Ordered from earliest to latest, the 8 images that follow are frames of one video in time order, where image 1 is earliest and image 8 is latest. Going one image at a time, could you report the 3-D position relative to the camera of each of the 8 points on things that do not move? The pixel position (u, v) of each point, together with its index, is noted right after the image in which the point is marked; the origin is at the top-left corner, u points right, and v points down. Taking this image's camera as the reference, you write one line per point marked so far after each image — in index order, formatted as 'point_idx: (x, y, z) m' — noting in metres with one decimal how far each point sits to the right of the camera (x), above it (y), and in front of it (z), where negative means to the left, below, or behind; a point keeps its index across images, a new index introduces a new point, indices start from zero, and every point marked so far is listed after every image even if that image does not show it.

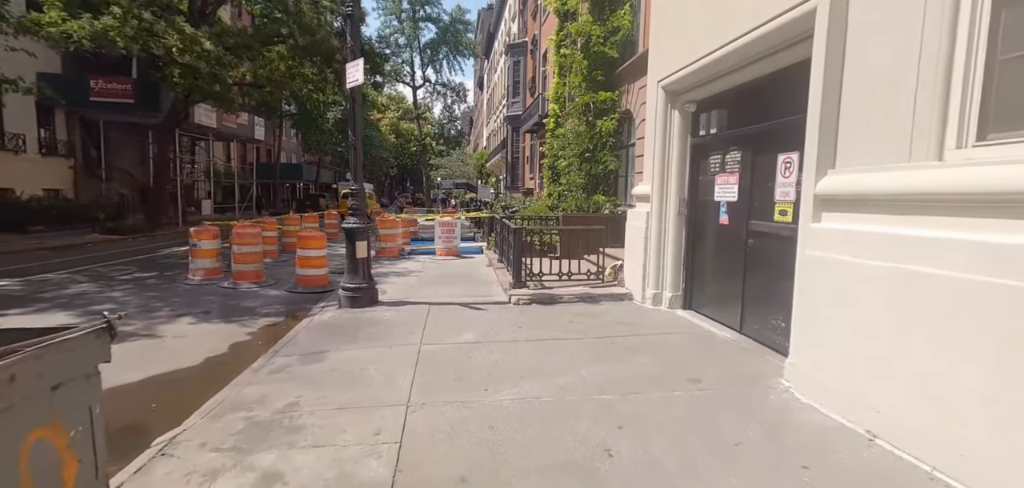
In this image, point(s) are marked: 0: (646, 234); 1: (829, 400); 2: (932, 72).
0: (+1.9, +0.1, +6.9) m
1: (+2.3, -1.1, +3.6) m
2: (+2.6, +1.0, +3.0) m
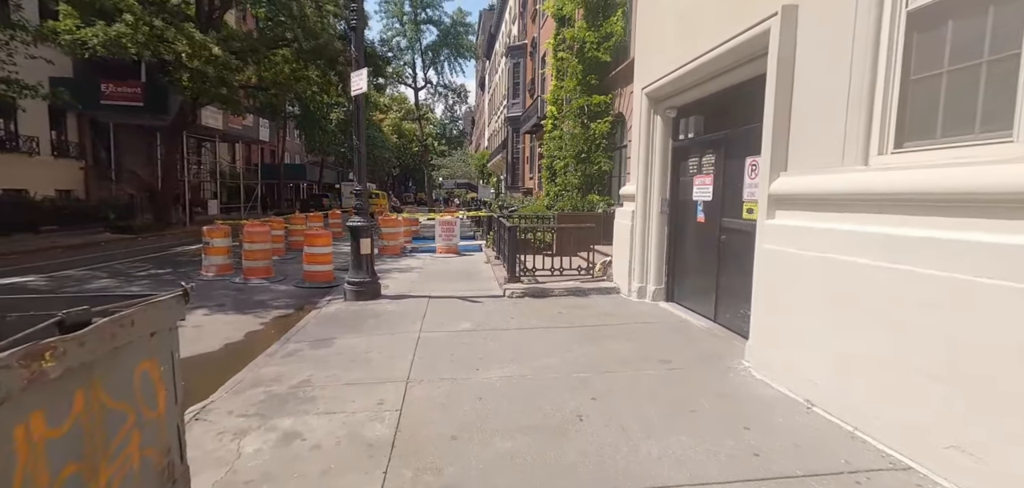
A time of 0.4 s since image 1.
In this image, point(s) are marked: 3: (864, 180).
0: (+1.8, +0.2, +7.4) m
1: (+2.2, -1.1, +4.0) m
2: (+2.5, +1.1, +3.4) m
3: (+2.4, +0.4, +3.3) m
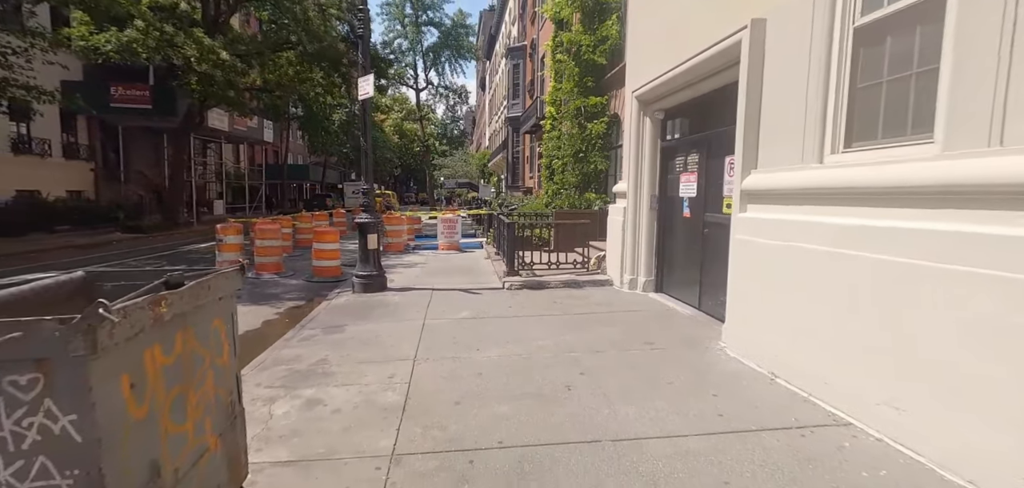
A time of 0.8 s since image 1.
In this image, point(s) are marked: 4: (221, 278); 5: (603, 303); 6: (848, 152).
0: (+1.8, +0.3, +7.8) m
1: (+2.2, -1.0, +4.5) m
2: (+2.4, +1.2, +3.9) m
3: (+2.3, +0.5, +3.7) m
4: (-1.2, -0.1, +2.0) m
5: (+1.3, -0.8, +7.0) m
6: (+2.6, +0.7, +3.7) m
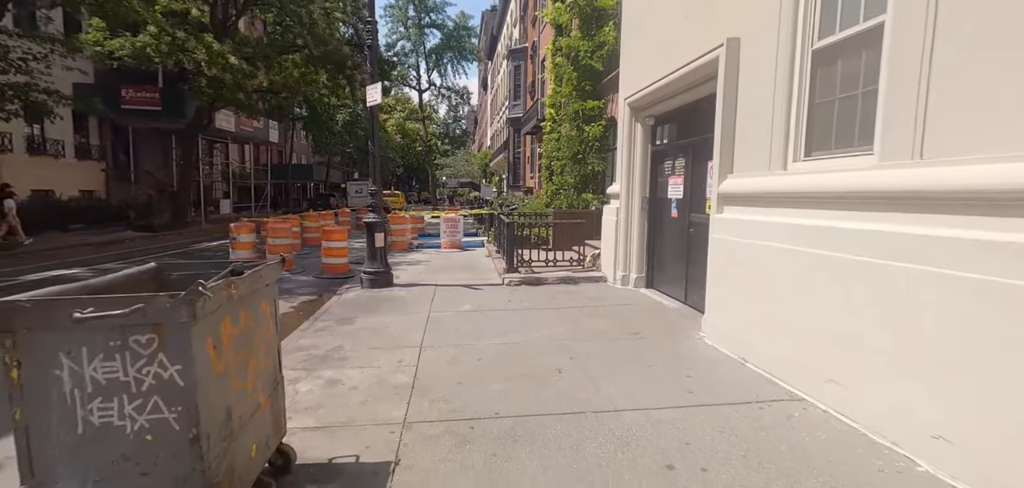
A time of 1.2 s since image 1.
0: (+1.8, +0.3, +8.3) m
1: (+2.2, -1.0, +4.9) m
2: (+2.4, +1.2, +4.3) m
3: (+2.3, +0.5, +4.2) m
4: (-1.3, -0.1, +2.5) m
5: (+1.3, -0.8, +7.5) m
6: (+2.5, +0.7, +4.2) m
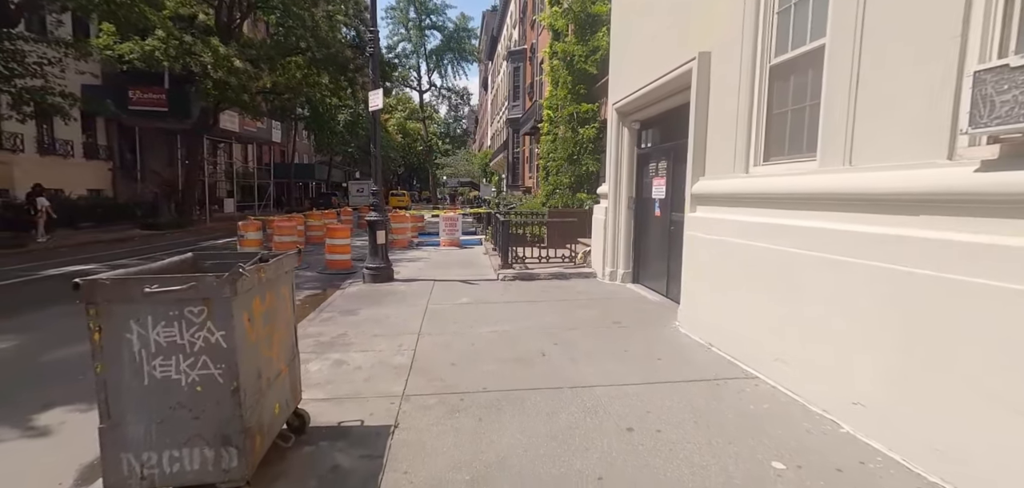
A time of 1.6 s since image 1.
0: (+1.7, +0.4, +8.7) m
1: (+2.0, -0.9, +5.4) m
2: (+2.3, +1.2, +4.8) m
3: (+2.2, +0.6, +4.7) m
4: (-1.4, -0.1, +3.0) m
5: (+1.2, -0.8, +7.9) m
6: (+2.4, +0.8, +4.6) m
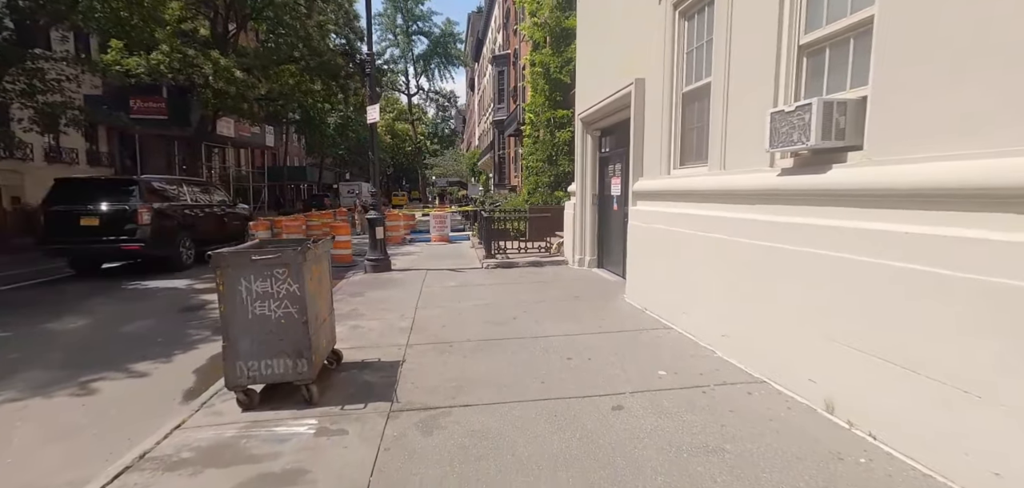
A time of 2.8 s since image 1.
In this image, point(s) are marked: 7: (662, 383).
0: (+1.3, +0.5, +10.1) m
1: (+1.7, -0.7, +6.8) m
2: (+1.9, +1.4, +6.2) m
3: (+1.9, +0.8, +6.1) m
4: (-1.7, 0.0, +4.3) m
5: (+0.8, -0.6, +9.3) m
6: (+2.1, +0.9, +6.0) m
7: (+1.2, -1.1, +4.0) m
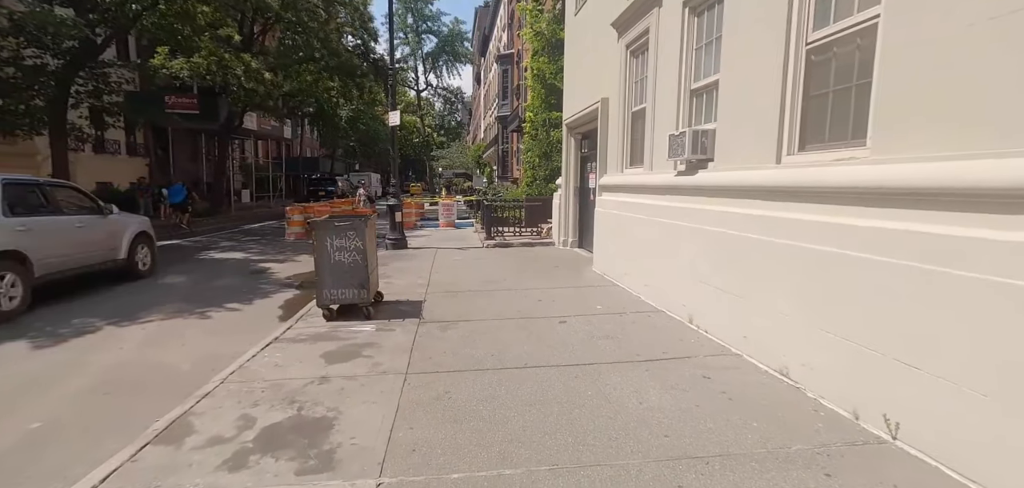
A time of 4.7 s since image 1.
0: (+1.2, +0.9, +12.2) m
1: (+1.6, -0.4, +8.9) m
2: (+1.8, +1.7, +8.2) m
3: (+1.8, +1.1, +8.1) m
4: (-1.8, +0.4, +6.4) m
5: (+0.7, -0.2, +11.4) m
6: (+2.0, +1.3, +8.1) m
7: (+1.1, -0.8, +6.1) m
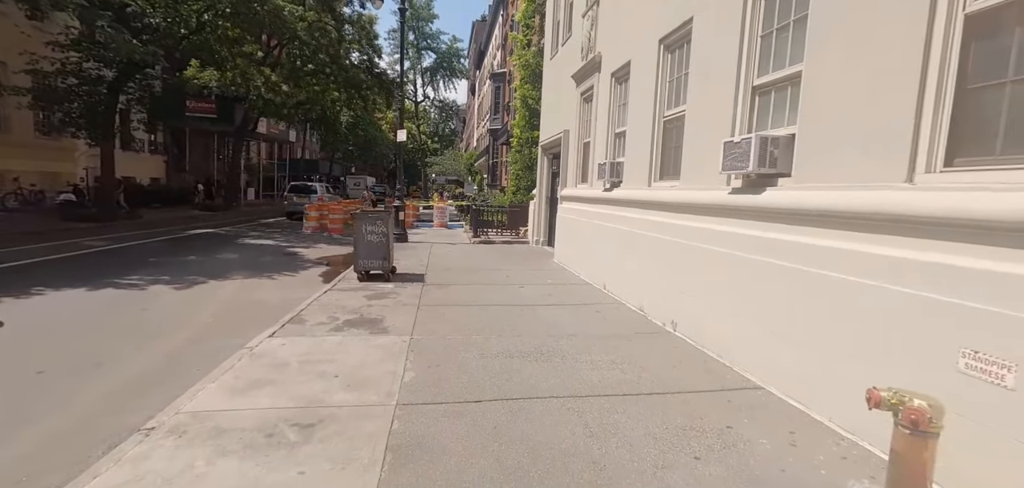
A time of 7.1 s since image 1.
0: (+0.7, +1.0, +14.9) m
1: (+1.1, -0.3, +11.6) m
2: (+1.4, +1.8, +11.0) m
3: (+1.3, +1.2, +10.9) m
4: (-2.2, +0.6, +9.1) m
5: (+0.2, -0.1, +14.1) m
6: (+1.5, +1.3, +10.8) m
7: (+0.6, -0.7, +8.8) m
